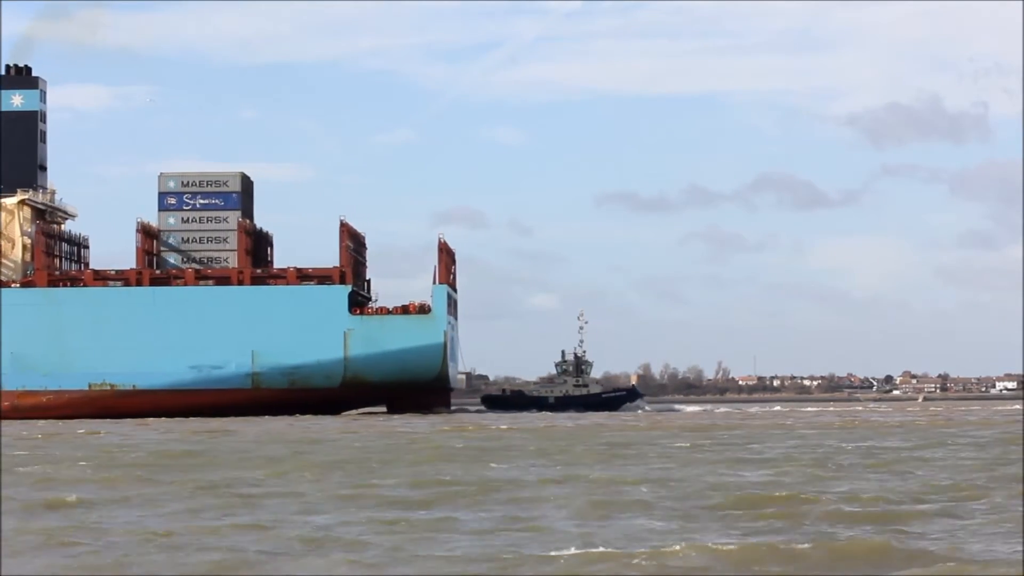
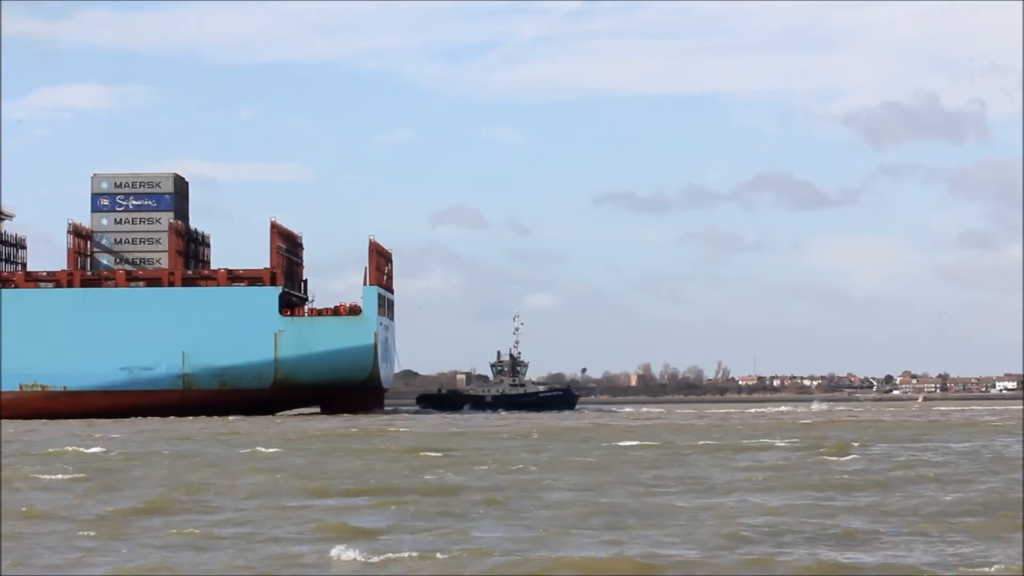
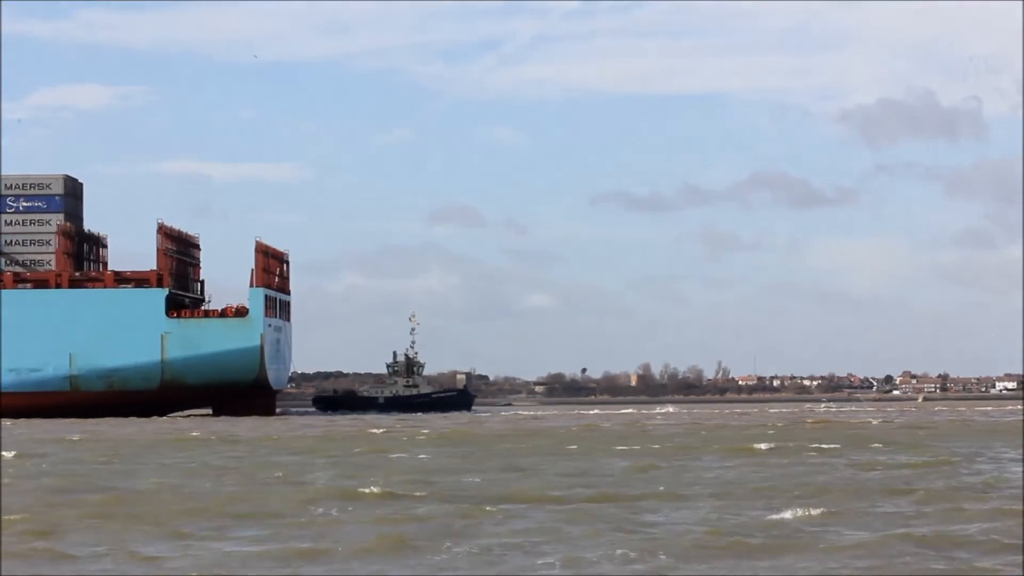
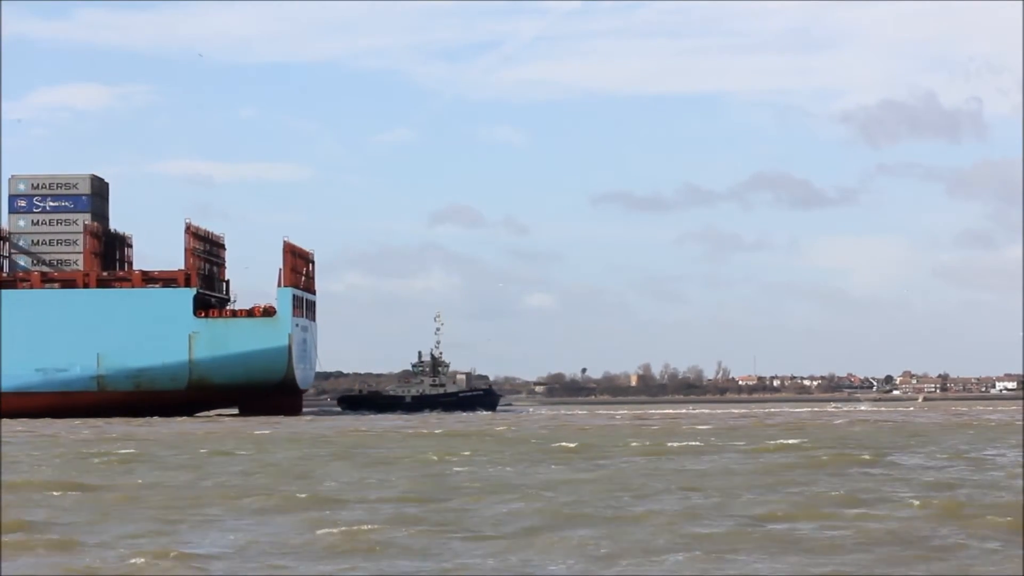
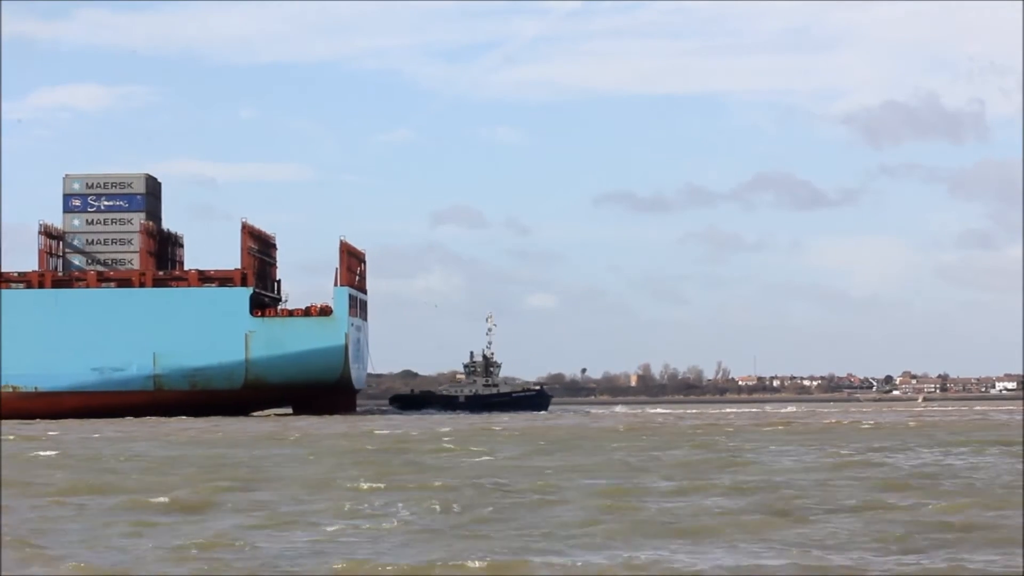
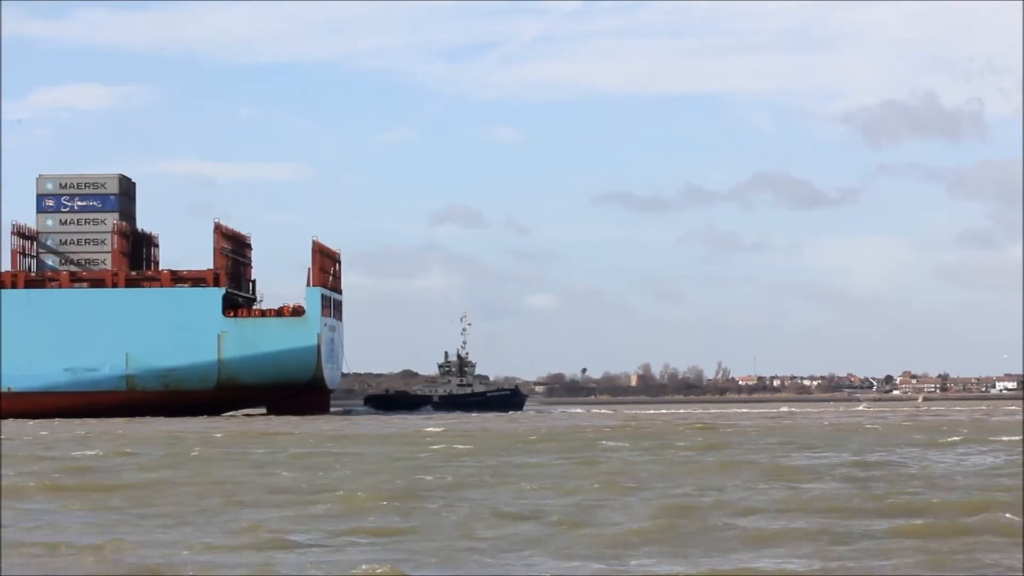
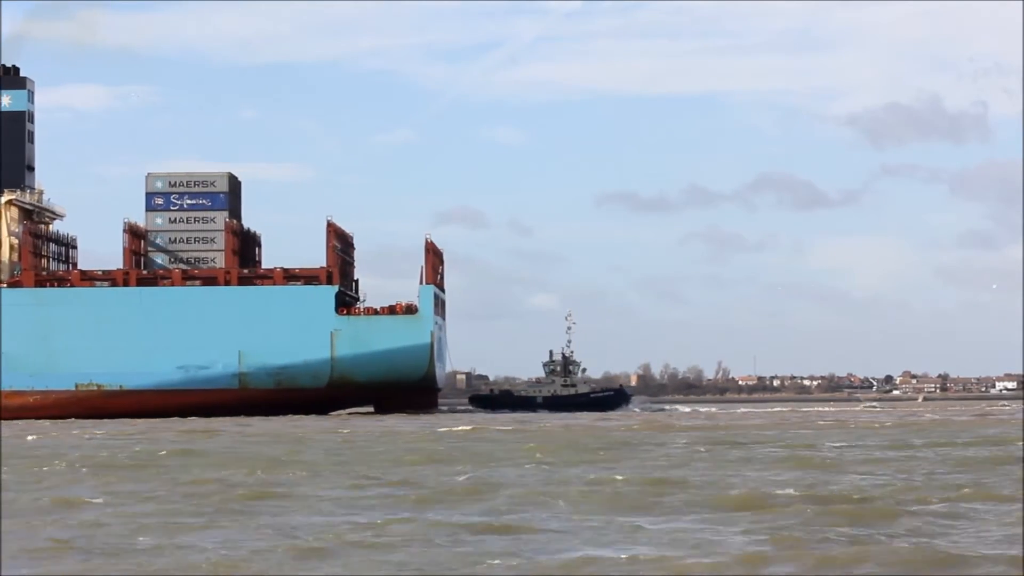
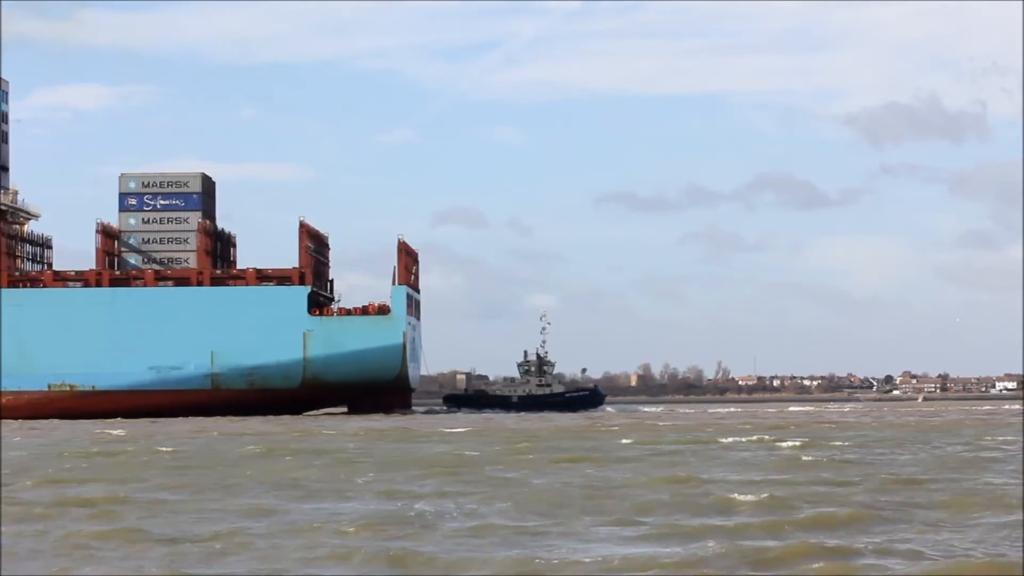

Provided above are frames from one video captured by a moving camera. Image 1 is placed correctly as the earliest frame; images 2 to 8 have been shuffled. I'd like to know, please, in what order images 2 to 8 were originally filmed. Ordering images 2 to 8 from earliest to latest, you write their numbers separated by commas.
7, 8, 2, 5, 6, 4, 3
